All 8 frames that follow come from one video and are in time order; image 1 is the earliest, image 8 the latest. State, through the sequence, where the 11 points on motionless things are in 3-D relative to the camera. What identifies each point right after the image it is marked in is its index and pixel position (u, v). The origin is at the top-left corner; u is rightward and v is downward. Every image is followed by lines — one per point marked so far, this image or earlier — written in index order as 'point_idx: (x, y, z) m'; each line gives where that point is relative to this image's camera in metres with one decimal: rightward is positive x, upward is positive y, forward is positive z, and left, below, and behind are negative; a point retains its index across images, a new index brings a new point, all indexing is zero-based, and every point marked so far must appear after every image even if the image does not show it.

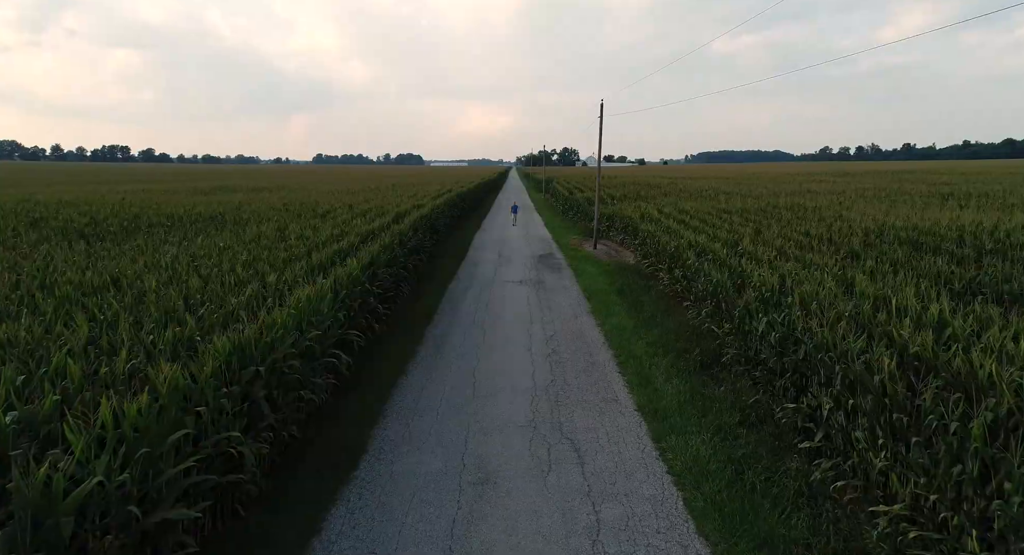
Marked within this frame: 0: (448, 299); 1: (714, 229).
0: (-1.4, -0.5, +11.5) m
1: (+4.8, +1.1, +12.8) m
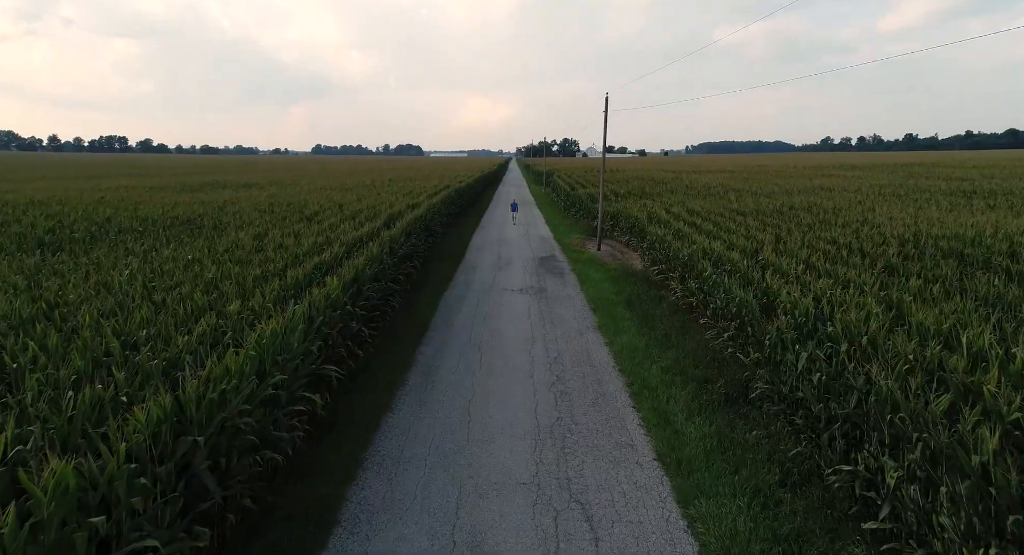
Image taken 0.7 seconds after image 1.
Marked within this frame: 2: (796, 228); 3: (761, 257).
0: (-1.4, -0.7, +10.6) m
1: (+4.8, +0.9, +11.9) m
2: (+6.0, +1.0, +11.3) m
3: (+4.4, +0.3, +9.5) m
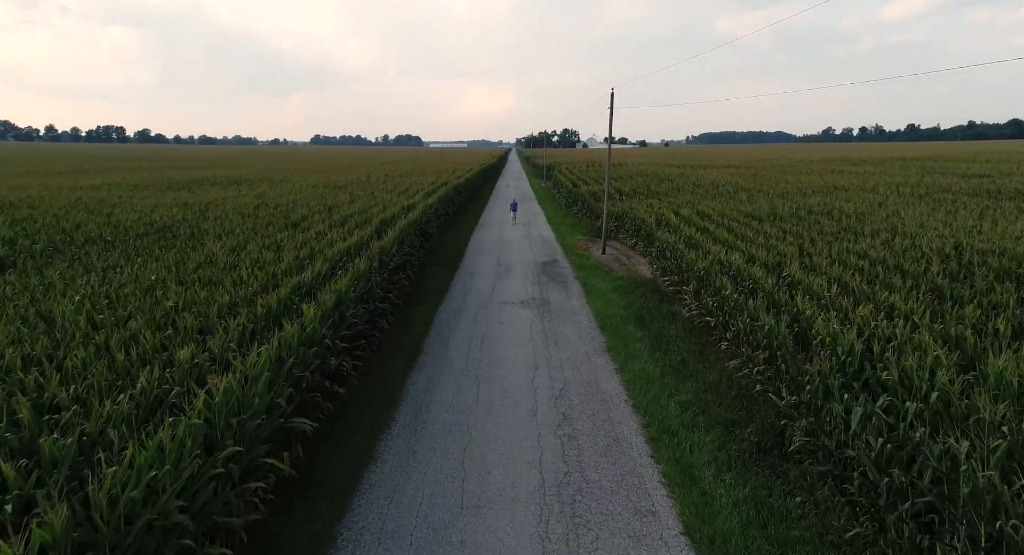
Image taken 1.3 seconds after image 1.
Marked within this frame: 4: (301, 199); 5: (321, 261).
0: (-1.4, -0.9, +9.8) m
1: (+4.8, +0.7, +11.1) m
2: (+6.0, +0.7, +10.4) m
3: (+4.4, 0.0, +8.6) m
4: (-6.8, +2.5, +17.4) m
5: (-3.1, +0.3, +8.6) m
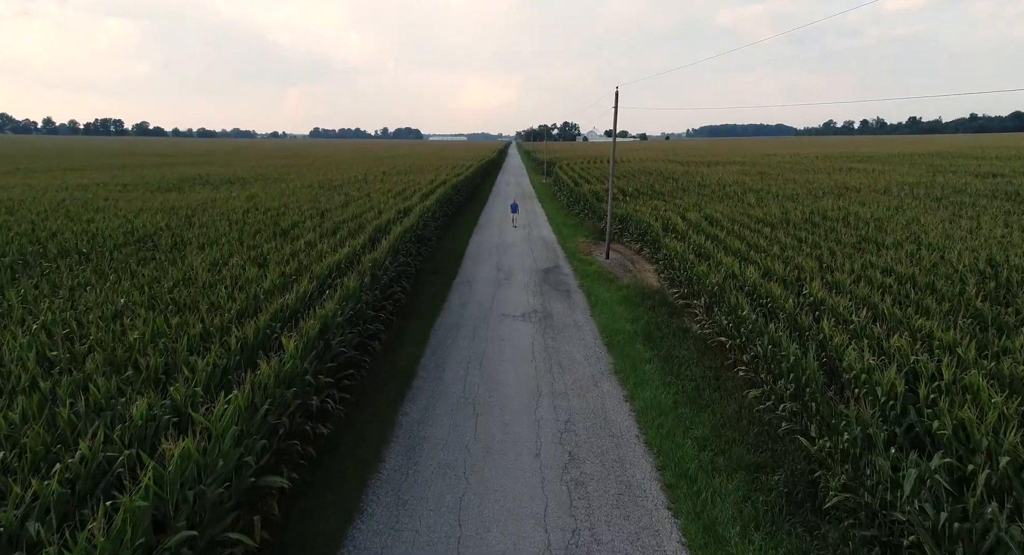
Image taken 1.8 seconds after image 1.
0: (-1.4, -1.2, +9.2) m
1: (+4.8, +0.5, +10.4) m
2: (+6.0, +0.5, +9.8) m
3: (+4.4, -0.2, +8.0) m
4: (-6.8, +2.3, +16.7) m
5: (-3.0, 0.0, +8.0) m
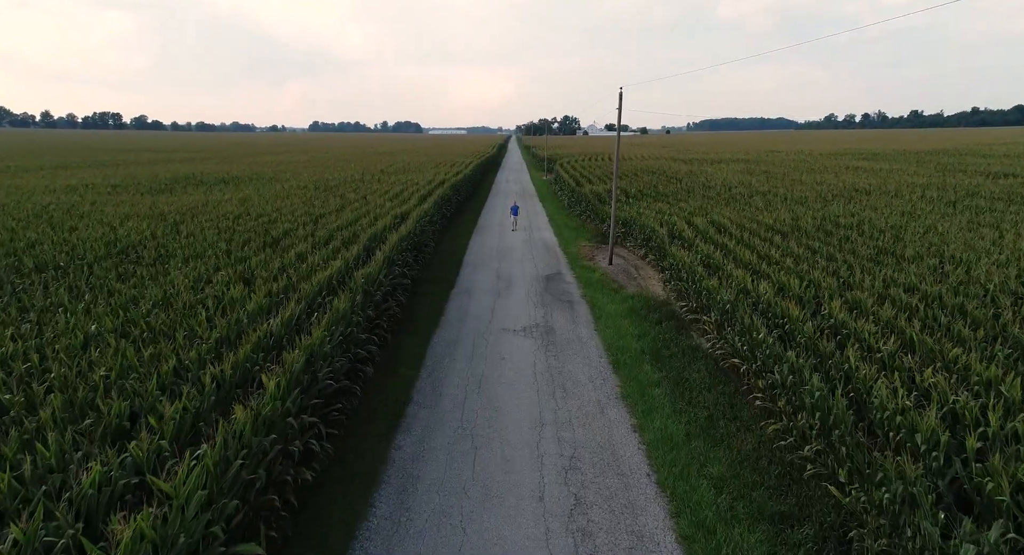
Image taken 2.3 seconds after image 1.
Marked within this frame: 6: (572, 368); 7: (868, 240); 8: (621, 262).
0: (-1.3, -1.5, +8.7) m
1: (+4.9, +0.2, +10.0) m
2: (+6.0, +0.2, +9.3) m
3: (+4.4, -0.5, +7.5) m
4: (-6.8, +2.2, +16.2) m
5: (-3.0, -0.3, +7.5) m
6: (+1.0, -1.5, +8.7) m
7: (+7.4, +0.8, +11.1) m
8: (+3.3, +0.5, +16.5) m
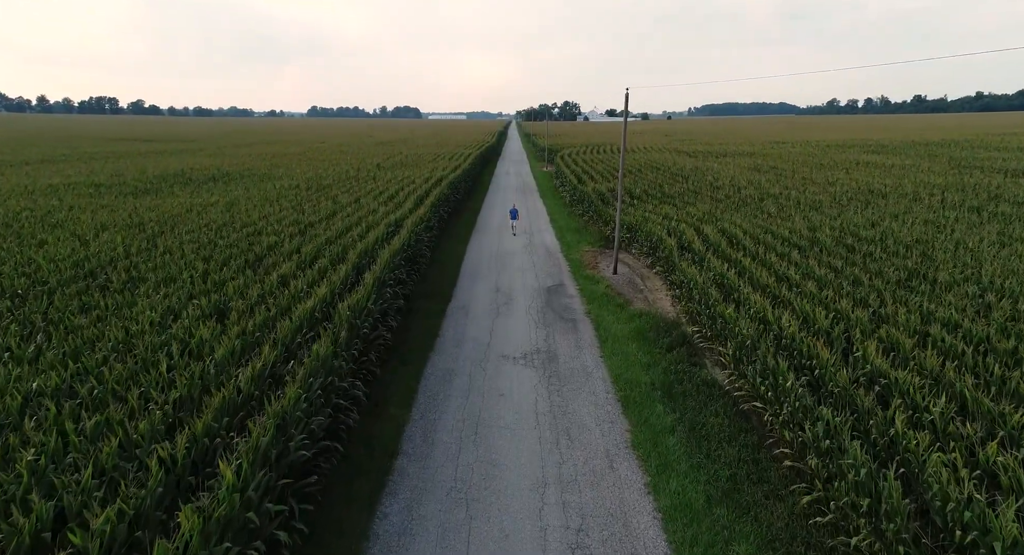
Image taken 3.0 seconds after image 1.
0: (-1.3, -1.9, +8.0) m
1: (+4.9, -0.2, +9.2) m
2: (+6.0, -0.2, +8.6) m
3: (+4.4, -1.0, +6.8) m
4: (-6.8, +1.9, +15.4) m
5: (-3.0, -0.8, +6.8) m
6: (+1.0, -1.9, +8.0) m
7: (+7.4, +0.4, +10.3) m
8: (+3.3, +0.2, +15.8) m
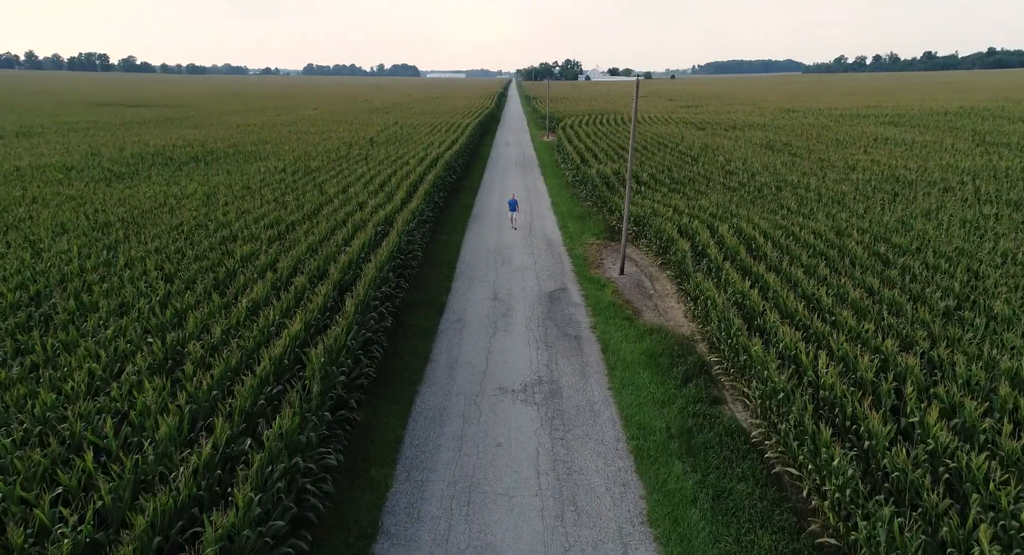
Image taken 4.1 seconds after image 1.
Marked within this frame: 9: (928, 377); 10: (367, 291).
0: (-1.4, -2.4, +7.0) m
1: (+4.8, -0.7, +8.1) m
2: (+6.0, -0.7, +7.5) m
3: (+4.4, -1.6, +5.8) m
4: (-6.8, +1.9, +14.2) m
5: (-3.1, -1.4, +5.7) m
6: (+1.0, -2.5, +7.1) m
7: (+7.4, 0.0, +9.2) m
8: (+3.3, +0.2, +14.7) m
9: (+5.1, -1.2, +6.6) m
10: (-2.5, -0.2, +9.3) m
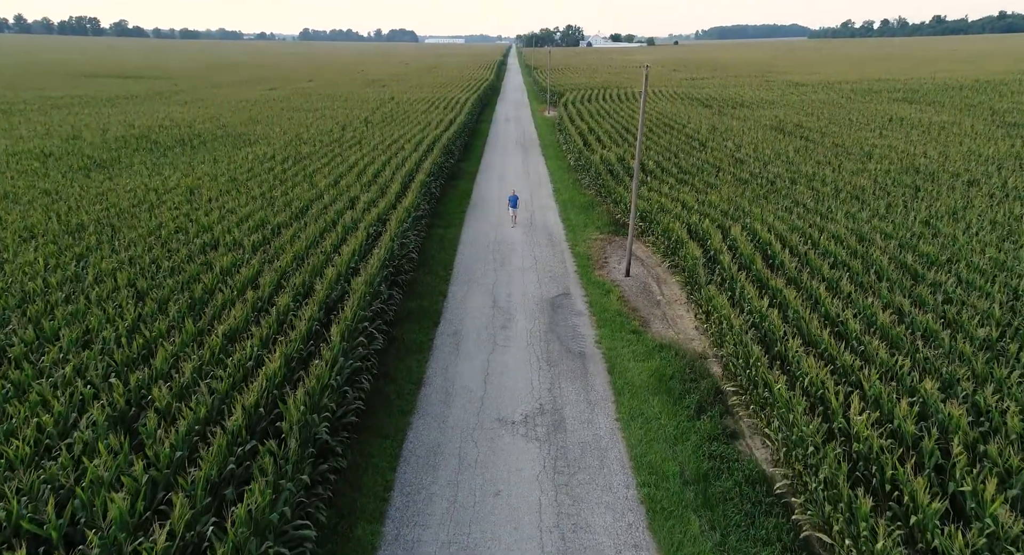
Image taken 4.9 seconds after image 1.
0: (-1.4, -2.9, +6.4) m
1: (+4.8, -1.1, +7.4) m
2: (+6.0, -1.1, +6.8) m
3: (+4.4, -2.1, +5.1) m
4: (-6.8, +1.8, +13.3) m
5: (-3.1, -1.9, +5.1) m
6: (+1.0, -2.9, +6.5) m
7: (+7.4, -0.3, +8.5) m
8: (+3.3, +0.2, +13.9) m
9: (+5.1, -1.7, +5.9) m
10: (-2.5, -0.5, +8.6) m
